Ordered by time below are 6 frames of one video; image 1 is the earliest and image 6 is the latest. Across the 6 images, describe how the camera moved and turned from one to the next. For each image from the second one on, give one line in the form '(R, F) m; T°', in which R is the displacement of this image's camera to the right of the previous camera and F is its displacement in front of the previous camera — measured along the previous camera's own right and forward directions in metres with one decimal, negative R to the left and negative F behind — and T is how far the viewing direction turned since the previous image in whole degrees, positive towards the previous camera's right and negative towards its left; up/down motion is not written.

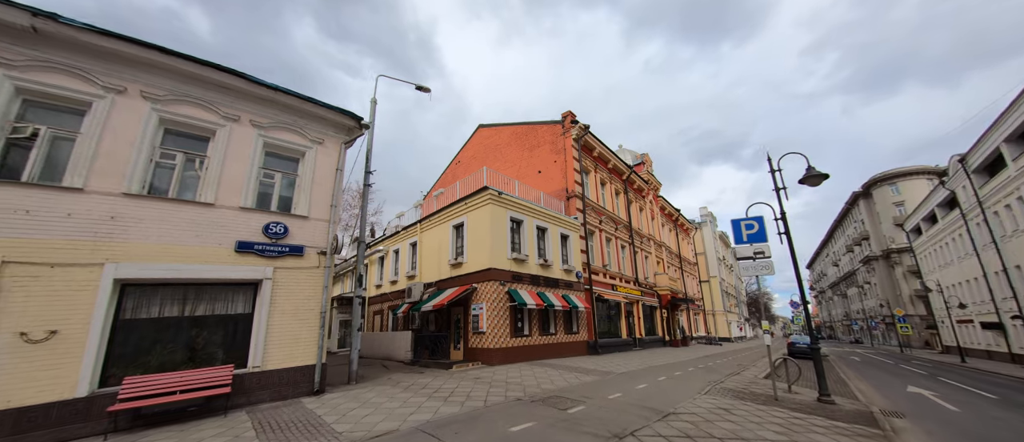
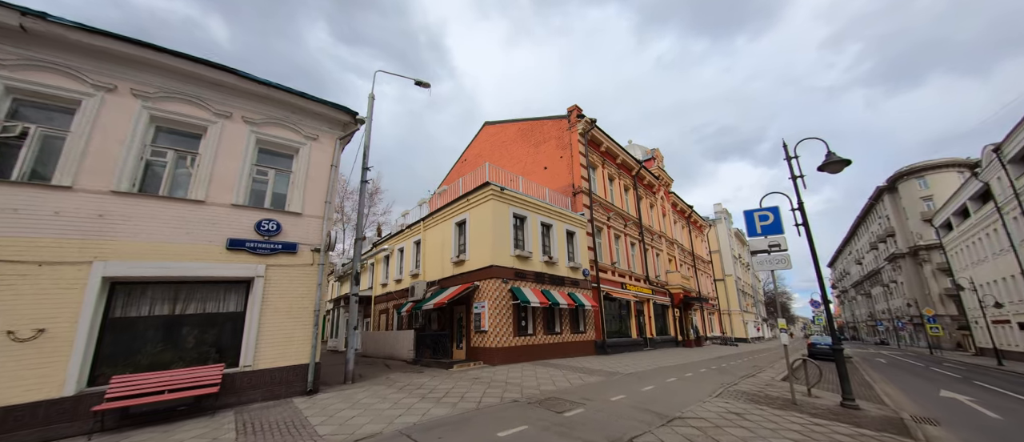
(+0.4, +0.4) m; -2°
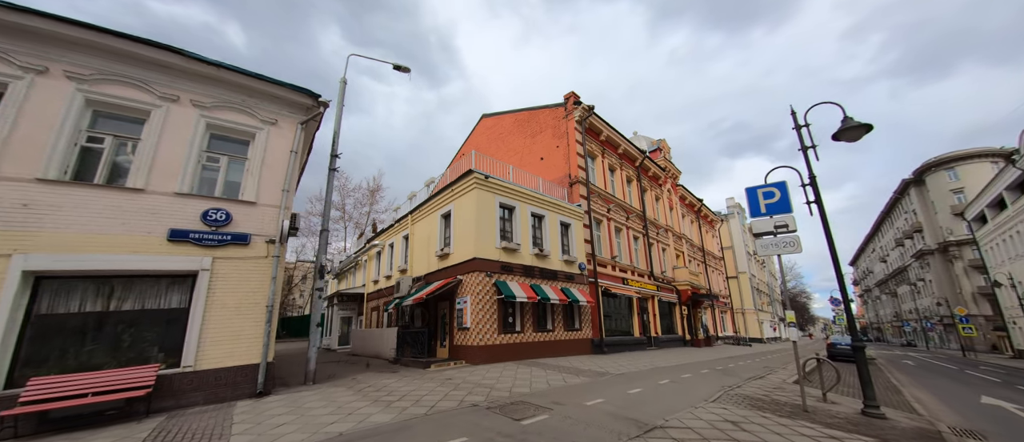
(+1.1, +0.9) m; -2°
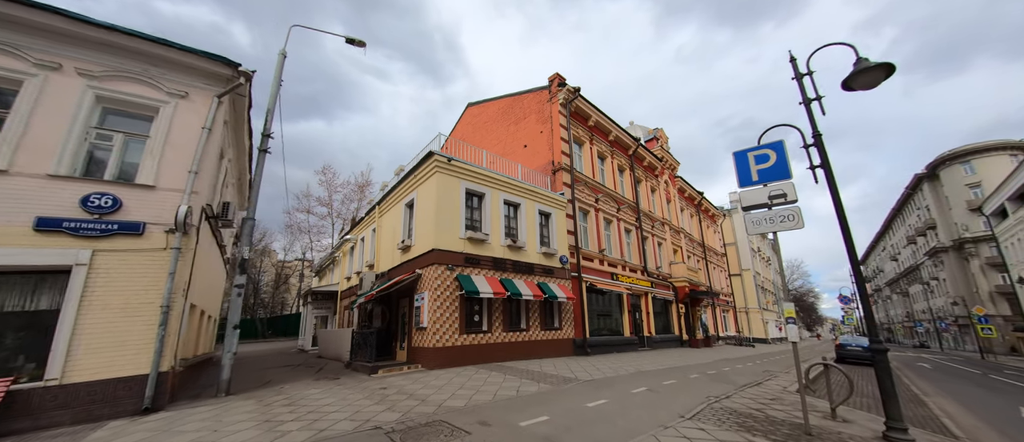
(+1.4, +1.4) m; -1°
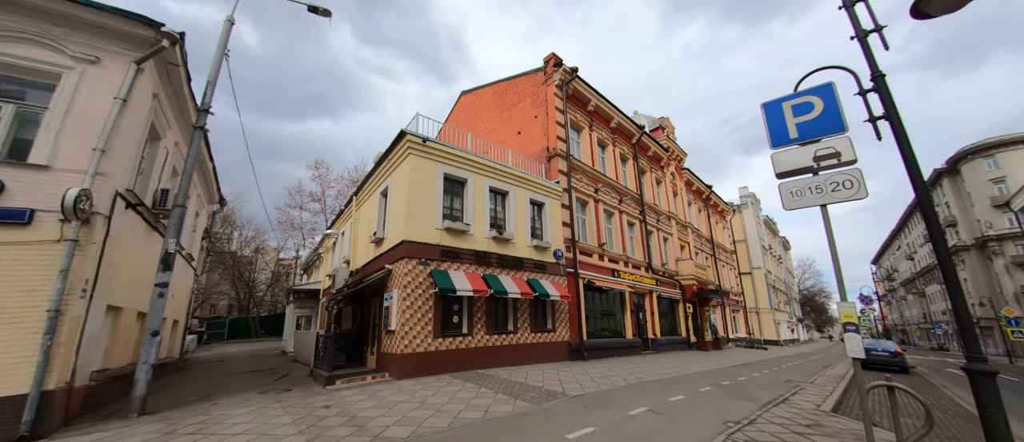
(+0.6, +1.5) m; -1°
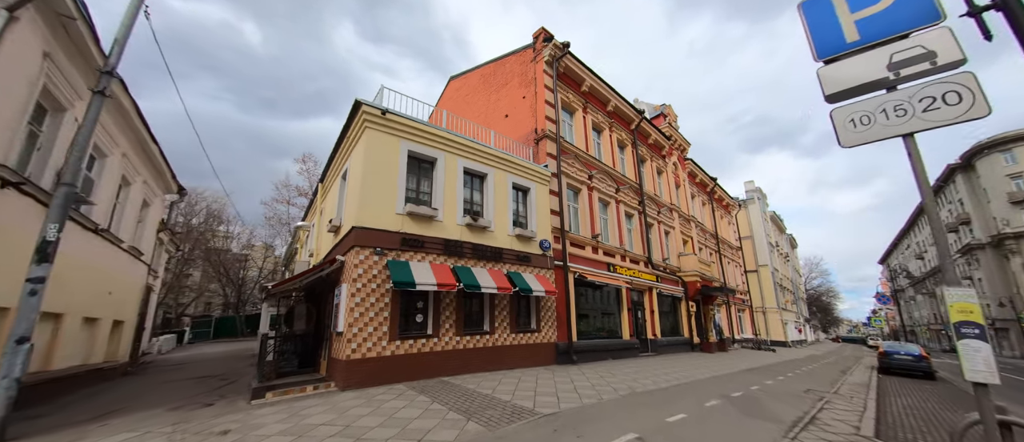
(+0.7, +1.5) m; 0°
